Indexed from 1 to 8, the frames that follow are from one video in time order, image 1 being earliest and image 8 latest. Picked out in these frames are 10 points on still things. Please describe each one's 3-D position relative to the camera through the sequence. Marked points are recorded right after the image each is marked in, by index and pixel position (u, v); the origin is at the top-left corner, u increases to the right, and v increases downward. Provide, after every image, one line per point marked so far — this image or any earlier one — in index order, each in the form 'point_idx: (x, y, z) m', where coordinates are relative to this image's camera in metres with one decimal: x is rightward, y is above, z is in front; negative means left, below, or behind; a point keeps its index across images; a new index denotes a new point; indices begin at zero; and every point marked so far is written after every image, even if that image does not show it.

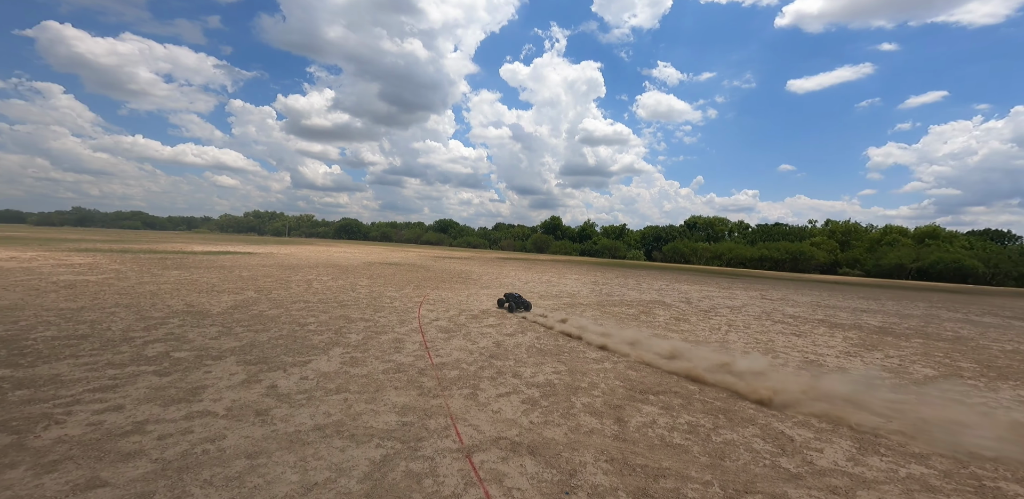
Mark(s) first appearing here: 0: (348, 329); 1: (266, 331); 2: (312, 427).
0: (-3.6, -1.8, +8.1) m
1: (-5.0, -1.7, +7.6) m
2: (-2.1, -1.9, +3.9) m
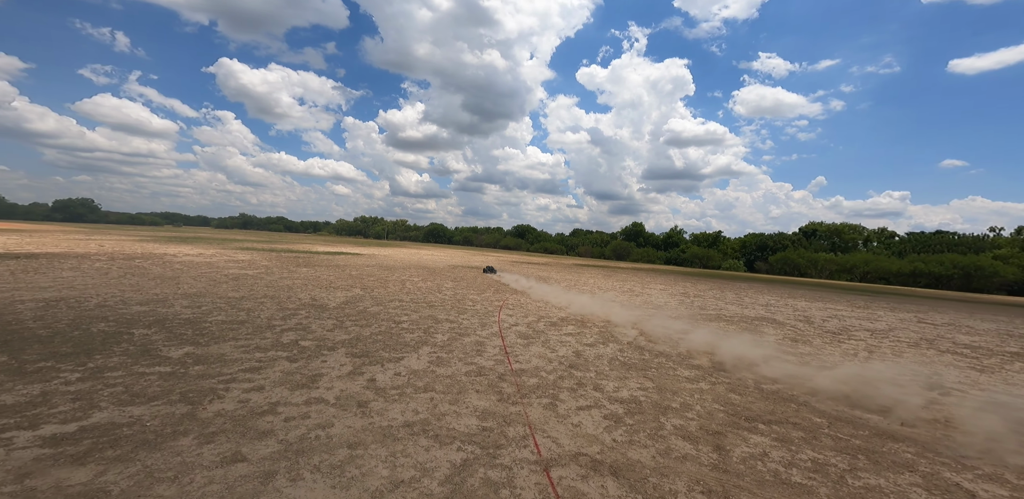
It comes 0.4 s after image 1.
0: (-1.8, -1.8, +8.5) m
1: (-3.3, -1.7, +8.4) m
2: (-1.2, -1.9, +4.1) m
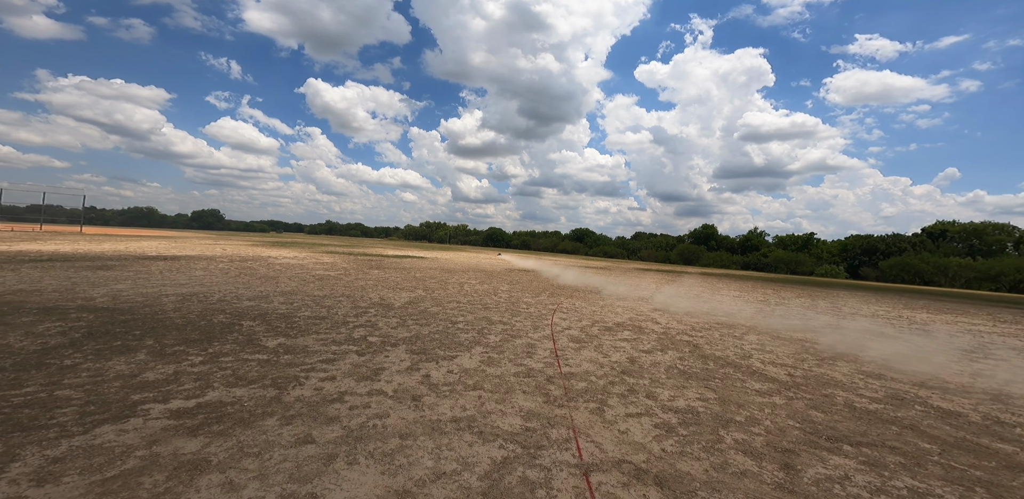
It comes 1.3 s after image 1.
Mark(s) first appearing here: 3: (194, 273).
0: (-0.6, -1.9, +8.7) m
1: (-2.1, -1.8, +8.8) m
2: (-0.7, -1.9, +4.3) m
3: (-13.1, -1.0, +15.2) m
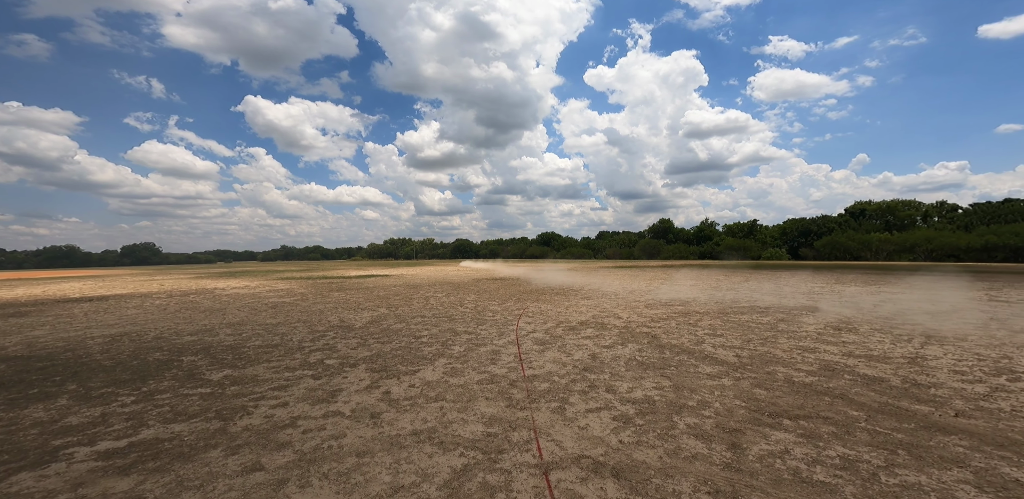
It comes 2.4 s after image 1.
0: (-1.4, -2.1, +8.7) m
1: (-2.9, -2.2, +8.6) m
2: (-1.2, -2.1, +4.2) m
3: (-14.5, -2.4, +14.0) m
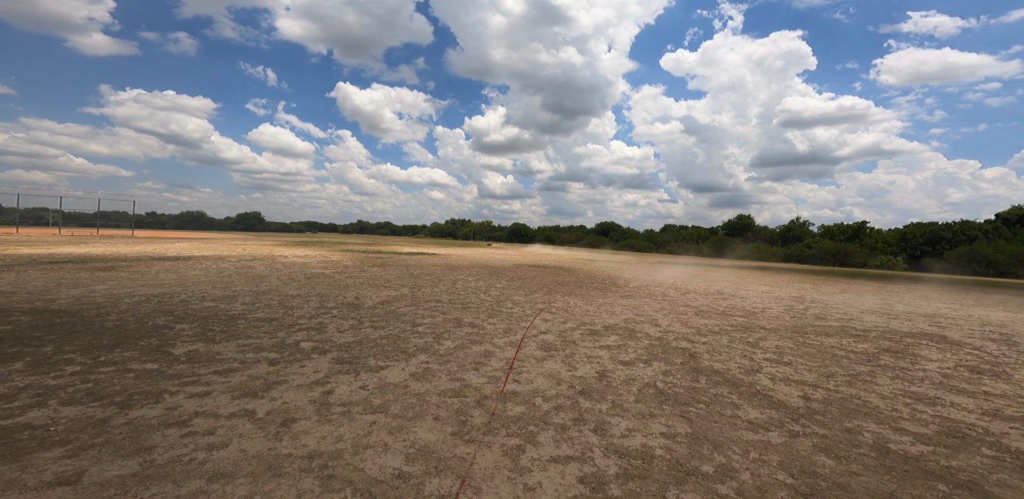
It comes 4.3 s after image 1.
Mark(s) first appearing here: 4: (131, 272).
0: (-1.3, -1.8, +7.7) m
1: (-2.8, -1.7, +7.9) m
2: (-1.8, -1.8, +3.3) m
3: (-13.3, -0.9, +15.1) m
4: (-15.2, -0.9, +14.8) m
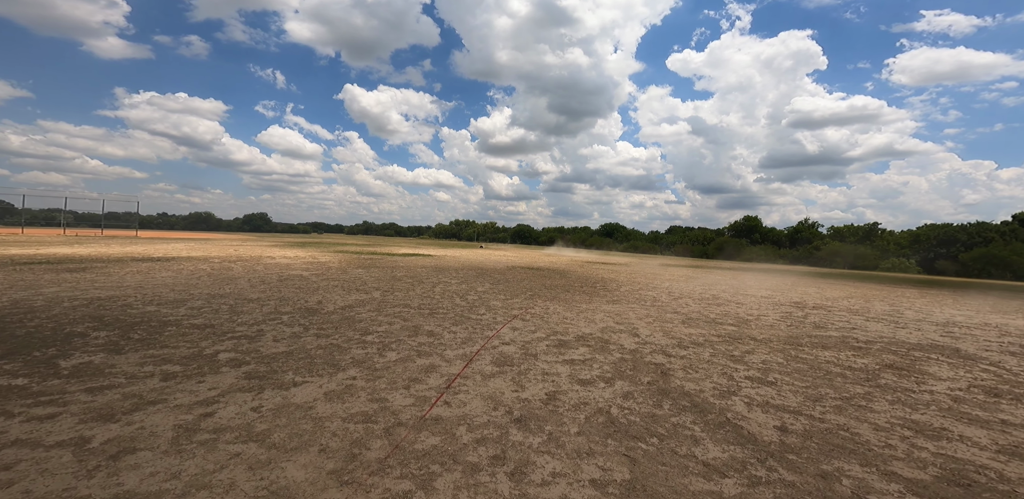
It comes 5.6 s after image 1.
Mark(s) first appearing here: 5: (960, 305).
0: (-2.2, -1.8, +7.0) m
1: (-3.6, -1.7, +7.2) m
2: (-2.7, -1.8, +2.6) m
3: (-14.0, -0.9, +14.6) m
4: (-16.0, -0.9, +14.3) m
5: (+18.6, -2.4, +15.8) m
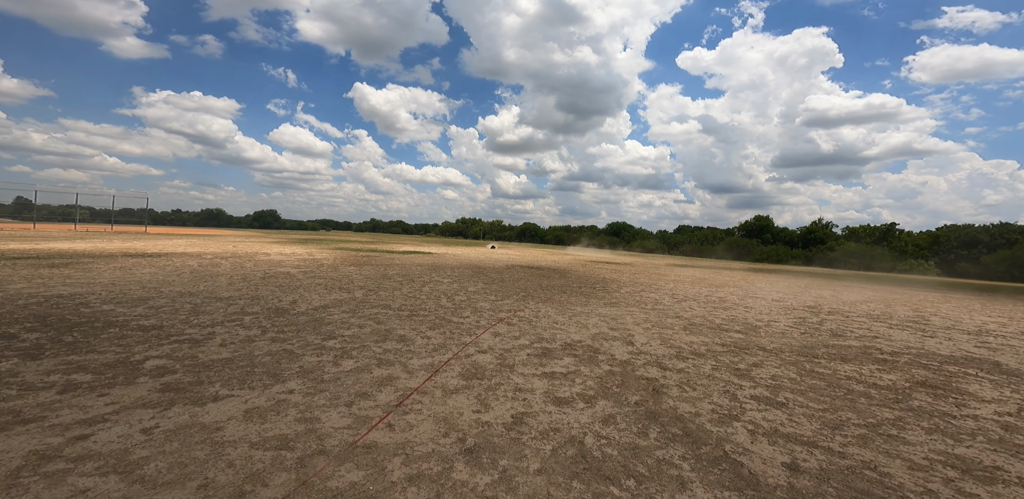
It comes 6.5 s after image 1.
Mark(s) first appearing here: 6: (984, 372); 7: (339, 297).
0: (-2.6, -1.7, +6.2) m
1: (-4.0, -1.6, +6.5) m
2: (-3.2, -1.8, +1.9) m
3: (-14.3, -0.8, +14.1) m
4: (-16.2, -0.7, +13.9) m
5: (+18.4, -2.4, +14.6) m
6: (+8.5, -2.3, +6.8) m
7: (-5.1, -1.4, +11.0) m
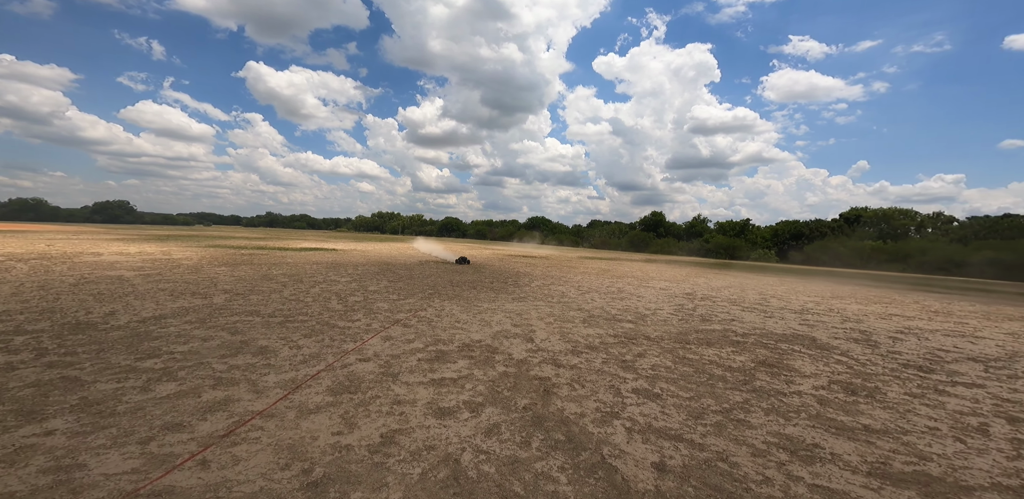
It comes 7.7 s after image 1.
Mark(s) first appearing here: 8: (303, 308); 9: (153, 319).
0: (-4.2, -1.7, +5.0) m
1: (-5.7, -1.6, +5.0) m
2: (-4.0, -1.8, +0.6) m
3: (-17.3, -0.8, +10.4) m
4: (-19.1, -0.8, +9.8) m
5: (+14.6, -2.0, +17.5) m
6: (+6.5, -2.0, +7.8) m
7: (-7.7, -1.3, +9.2) m
8: (-5.0, -1.4, +9.3) m
9: (-7.1, -1.4, +7.6) m
